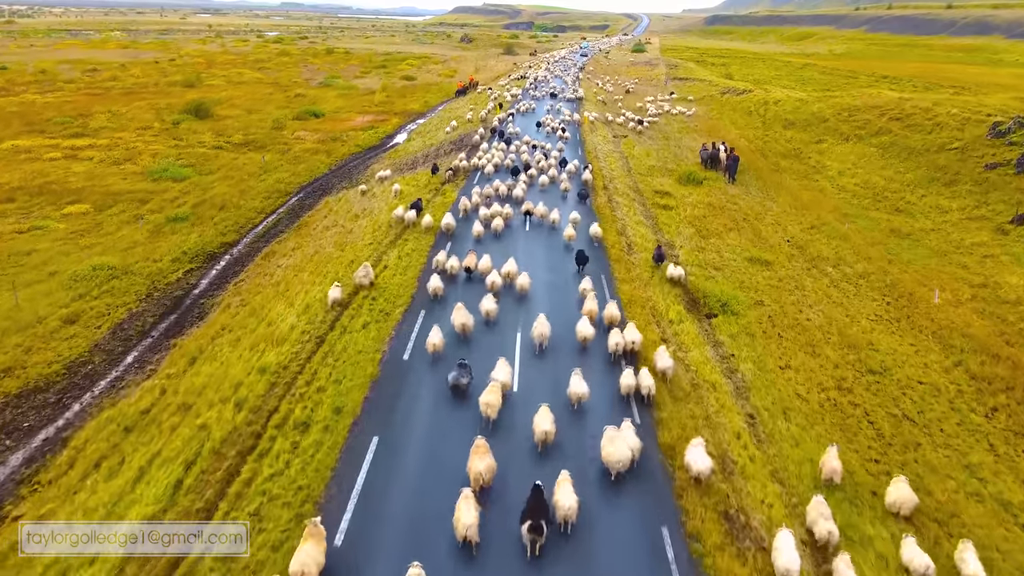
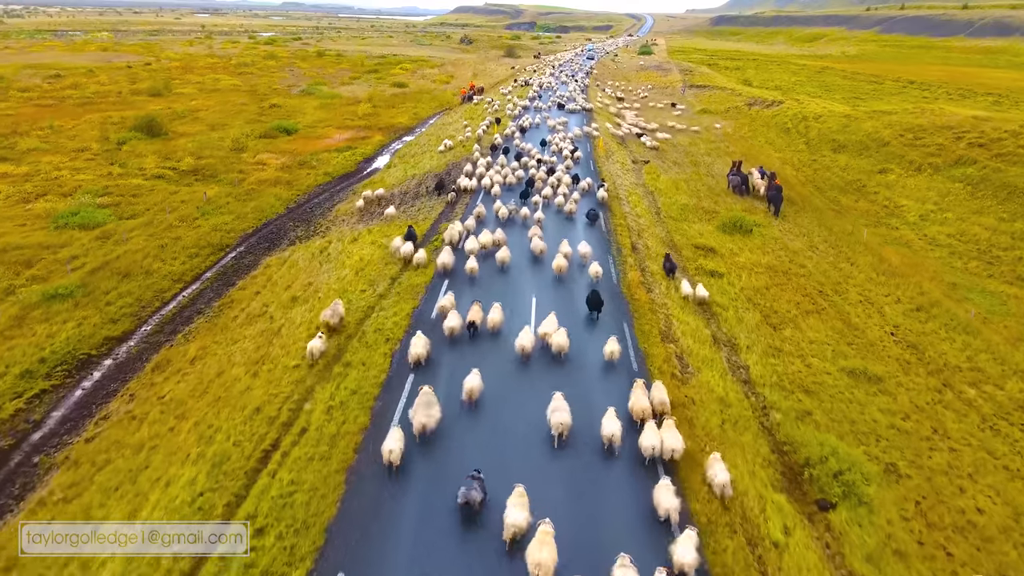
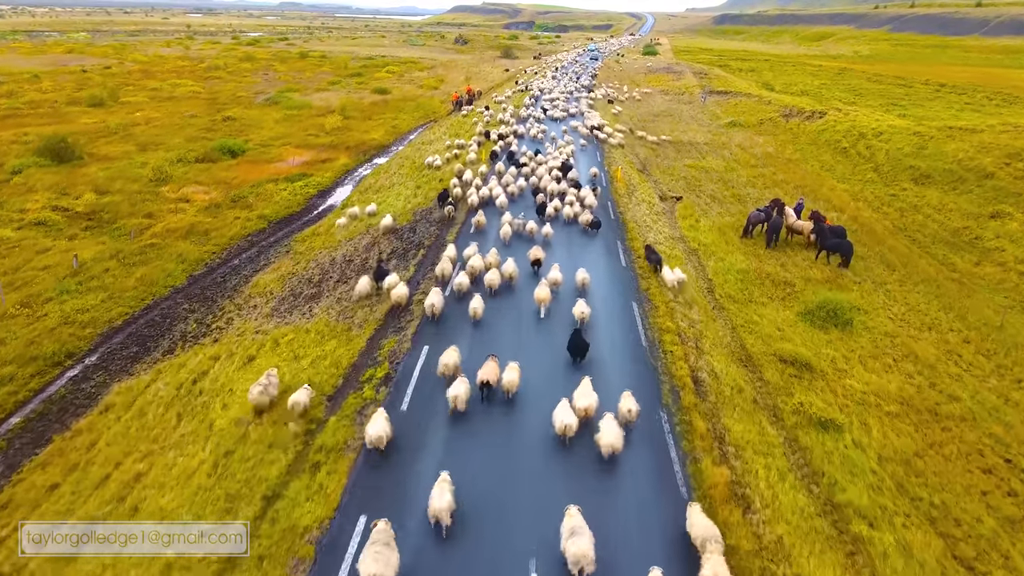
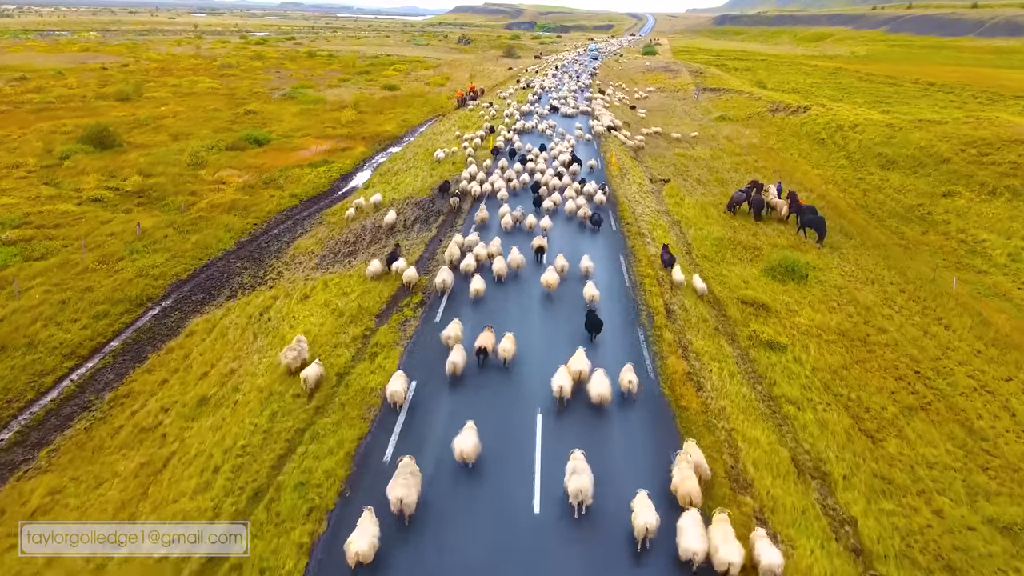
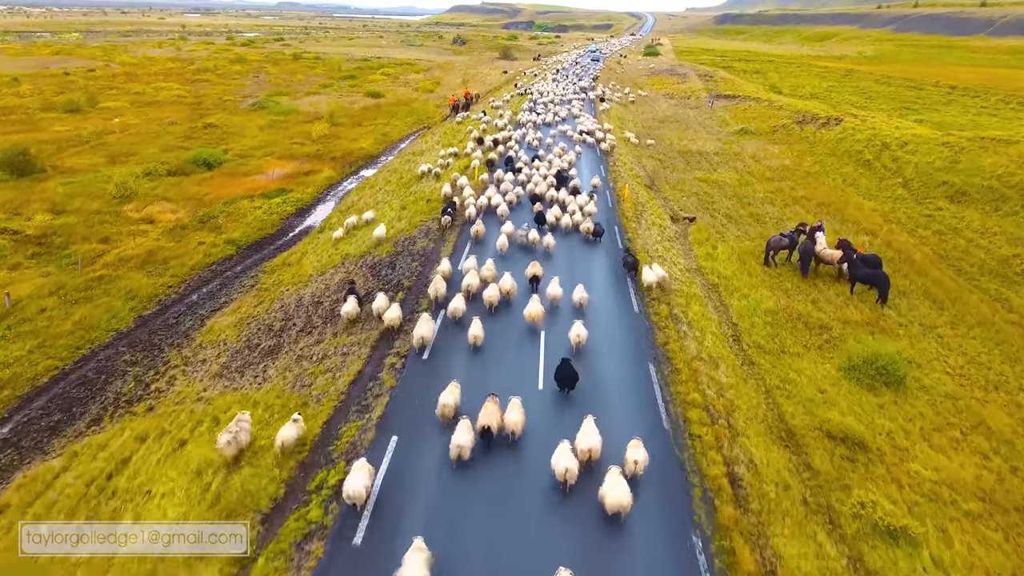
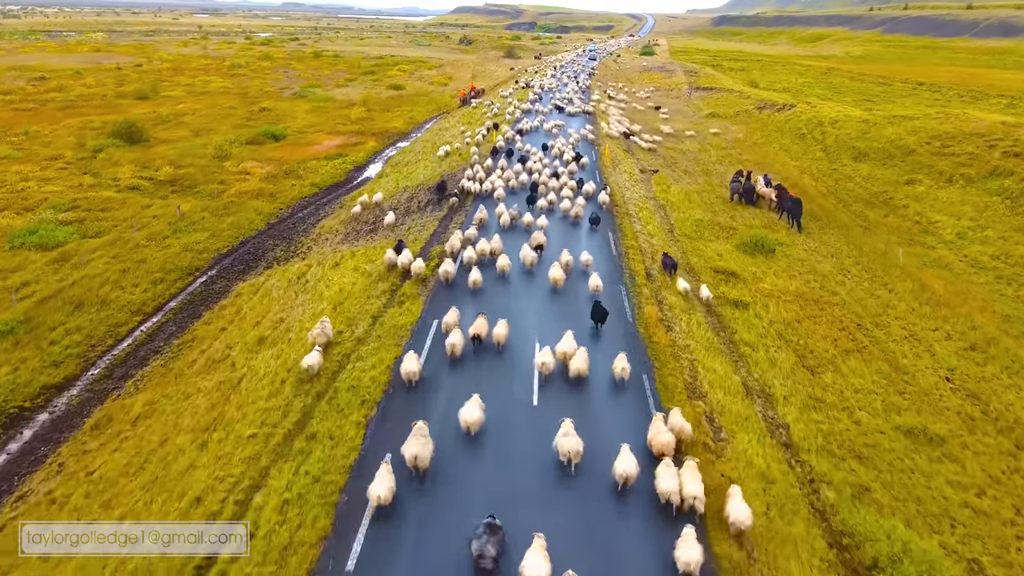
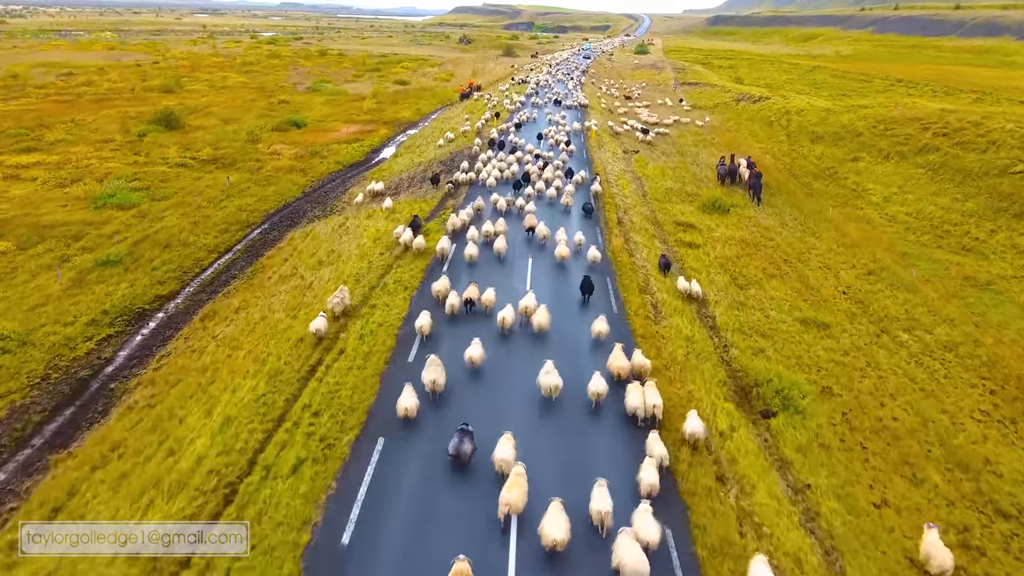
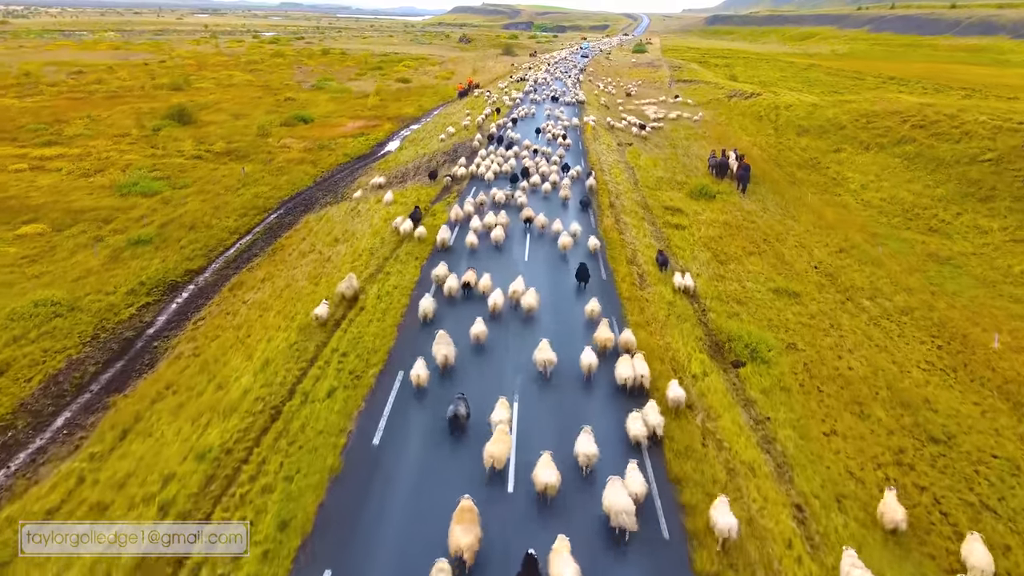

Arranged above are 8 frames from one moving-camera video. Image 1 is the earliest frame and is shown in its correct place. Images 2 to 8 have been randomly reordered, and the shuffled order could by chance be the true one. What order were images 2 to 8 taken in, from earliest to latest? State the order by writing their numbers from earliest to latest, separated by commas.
8, 7, 2, 6, 4, 3, 5
